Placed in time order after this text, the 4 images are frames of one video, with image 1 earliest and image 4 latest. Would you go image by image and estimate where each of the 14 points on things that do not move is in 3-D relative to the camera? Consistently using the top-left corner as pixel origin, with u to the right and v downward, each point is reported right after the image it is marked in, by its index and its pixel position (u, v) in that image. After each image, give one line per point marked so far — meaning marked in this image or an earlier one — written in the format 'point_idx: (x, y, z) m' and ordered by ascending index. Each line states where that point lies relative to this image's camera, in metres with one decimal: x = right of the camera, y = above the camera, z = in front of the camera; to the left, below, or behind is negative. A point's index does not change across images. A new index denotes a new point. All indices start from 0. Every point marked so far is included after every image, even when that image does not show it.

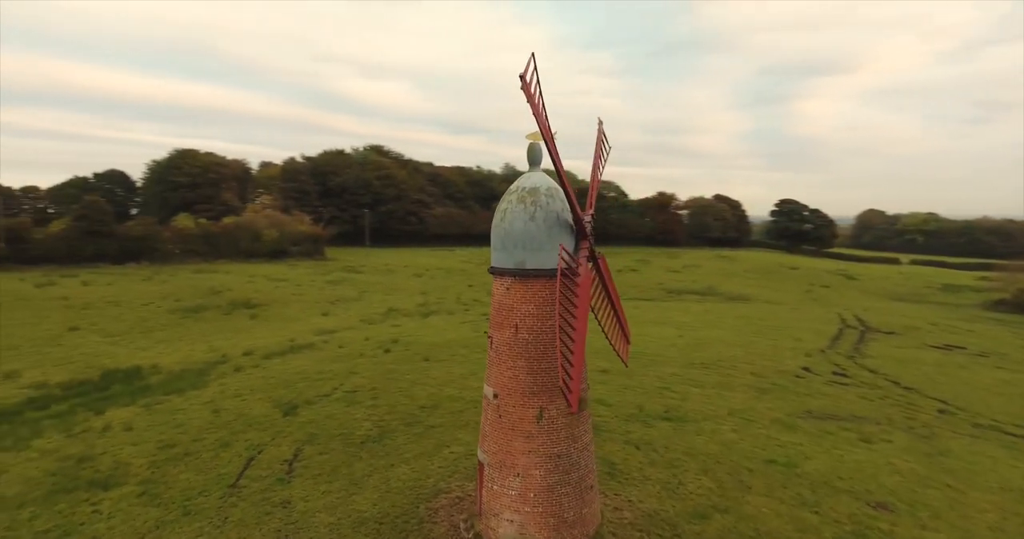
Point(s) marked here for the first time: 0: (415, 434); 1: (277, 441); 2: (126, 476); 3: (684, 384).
0: (-2.4, -4.0, +14.5) m
1: (-5.6, -4.1, +14.4) m
2: (-8.2, -4.4, +12.7) m
3: (+5.4, -3.6, +18.7) m
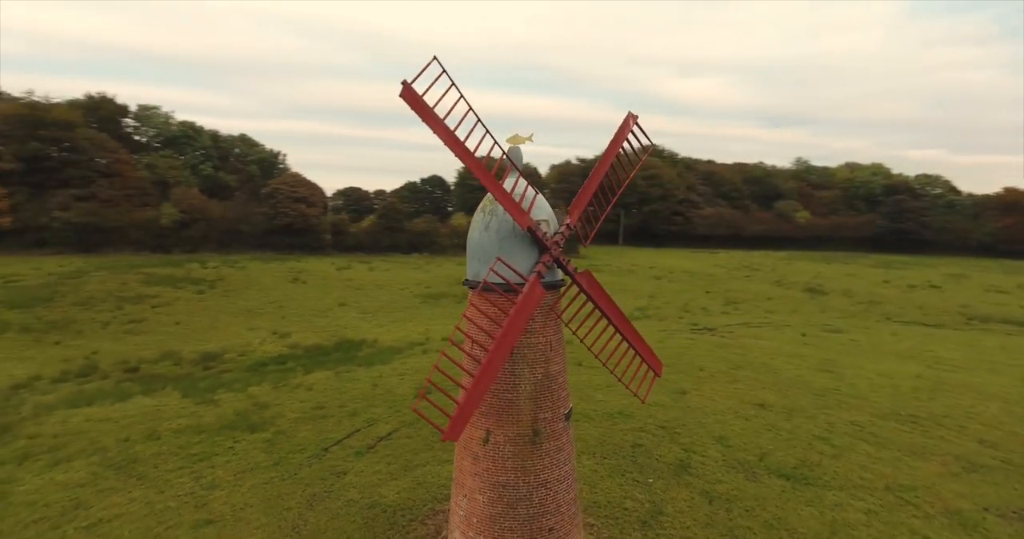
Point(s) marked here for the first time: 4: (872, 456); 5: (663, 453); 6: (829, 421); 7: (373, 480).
0: (-0.4, -4.1, +14.7) m
1: (-3.3, -4.1, +16.2) m
2: (-6.4, -4.2, +15.9) m
3: (+8.5, -4.2, +14.6) m
4: (+8.3, -4.3, +13.7) m
5: (+3.4, -4.2, +13.7) m
6: (+8.4, -4.0, +15.8) m
7: (-2.9, -4.3, +12.4) m
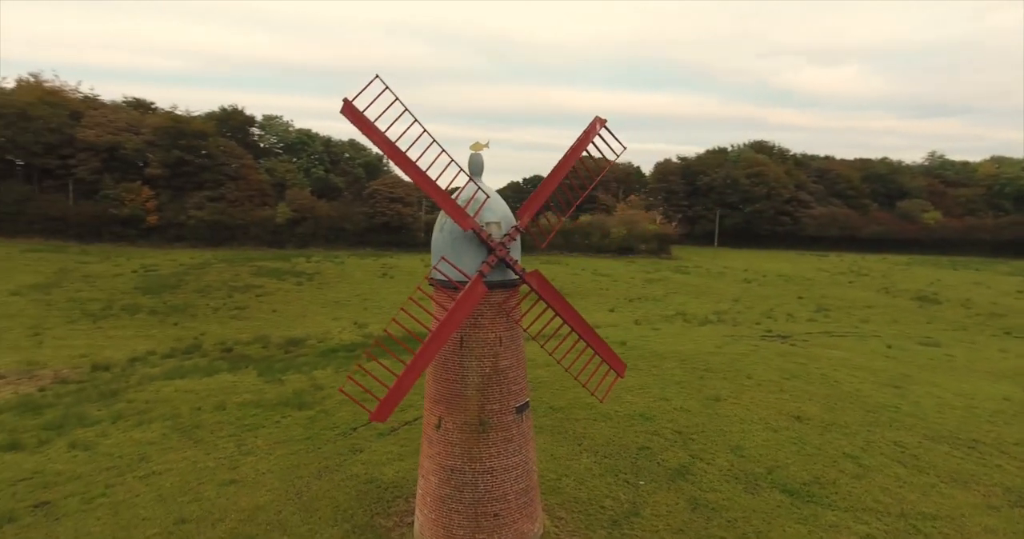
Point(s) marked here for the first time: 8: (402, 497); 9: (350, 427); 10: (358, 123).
0: (0.0, -4.1, +15.3) m
1: (-2.6, -4.0, +17.3) m
2: (-5.7, -4.0, +17.7) m
3: (+8.6, -4.3, +13.5) m
4: (+8.3, -4.4, +12.7) m
5: (+3.5, -4.2, +13.5) m
6: (+8.7, -4.1, +14.6) m
7: (-2.9, -4.3, +13.5) m
8: (-2.1, -4.4, +11.6) m
9: (-4.2, -4.2, +15.7) m
10: (-2.1, +2.0, +8.2) m
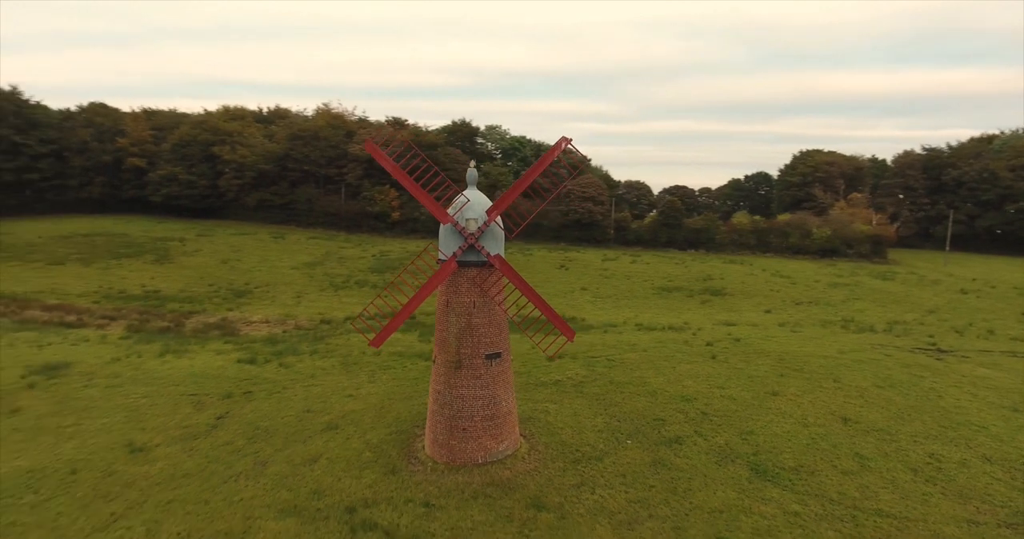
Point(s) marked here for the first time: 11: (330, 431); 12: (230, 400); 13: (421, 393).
0: (+1.6, -3.8, +18.3) m
1: (0.0, -3.6, +21.2) m
2: (-2.7, -3.5, +22.8) m
3: (+8.8, -4.4, +13.3) m
4: (+8.1, -4.5, +12.6) m
5: (+4.1, -4.1, +15.3) m
6: (+9.4, -4.2, +14.2) m
7: (-1.8, -3.8, +17.8) m
8: (-1.8, -4.0, +15.7) m
9: (-2.1, -3.7, +20.3) m
10: (-2.9, +2.4, +12.6) m
11: (-4.6, -4.1, +15.2) m
12: (-8.4, -3.9, +17.8) m
13: (-2.8, -3.8, +18.2) m
